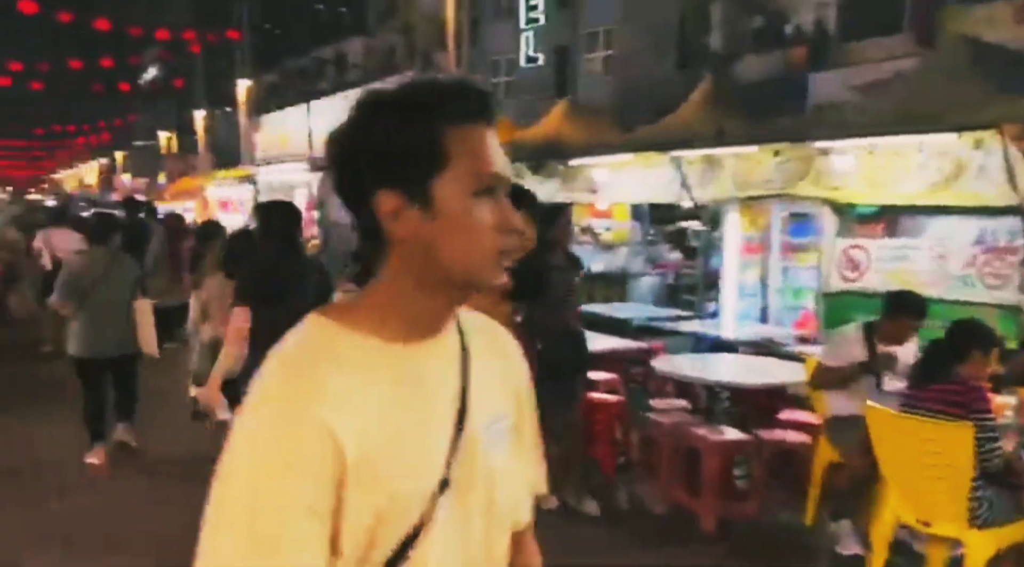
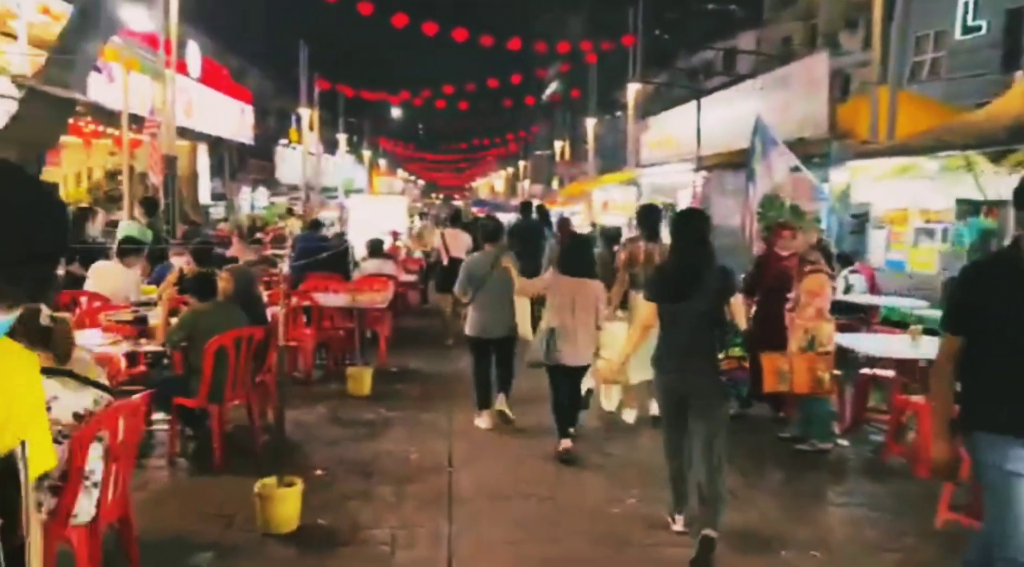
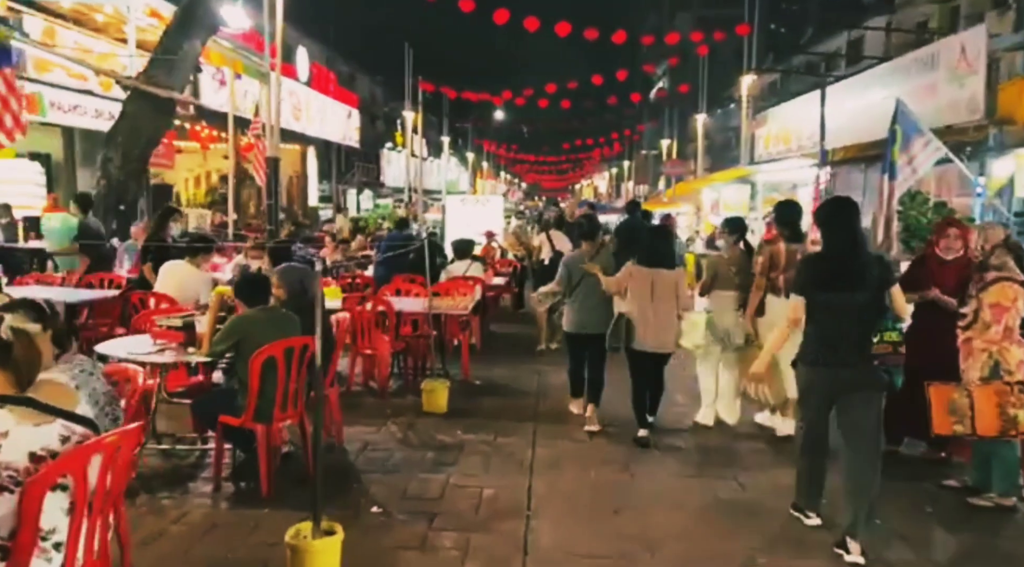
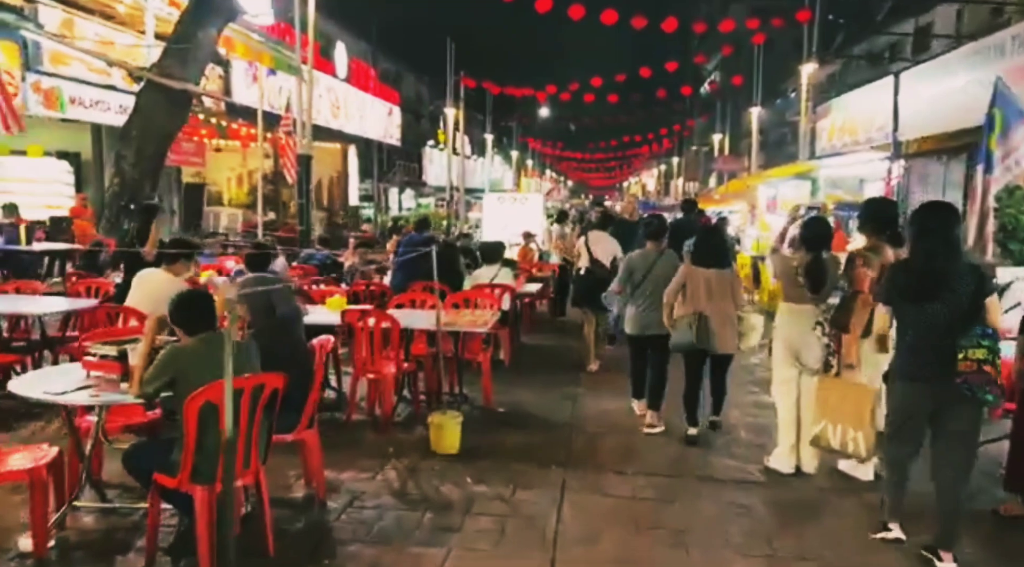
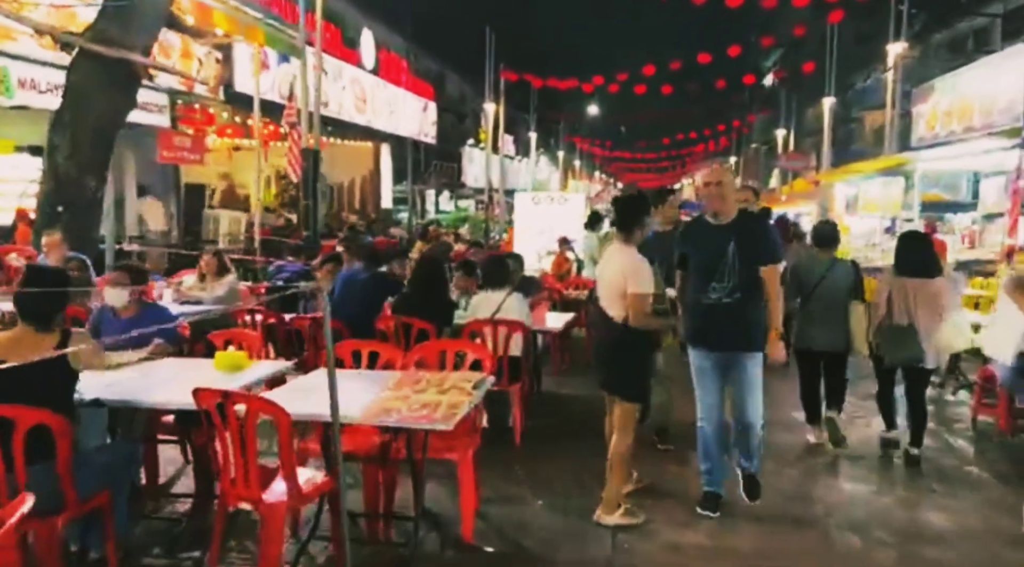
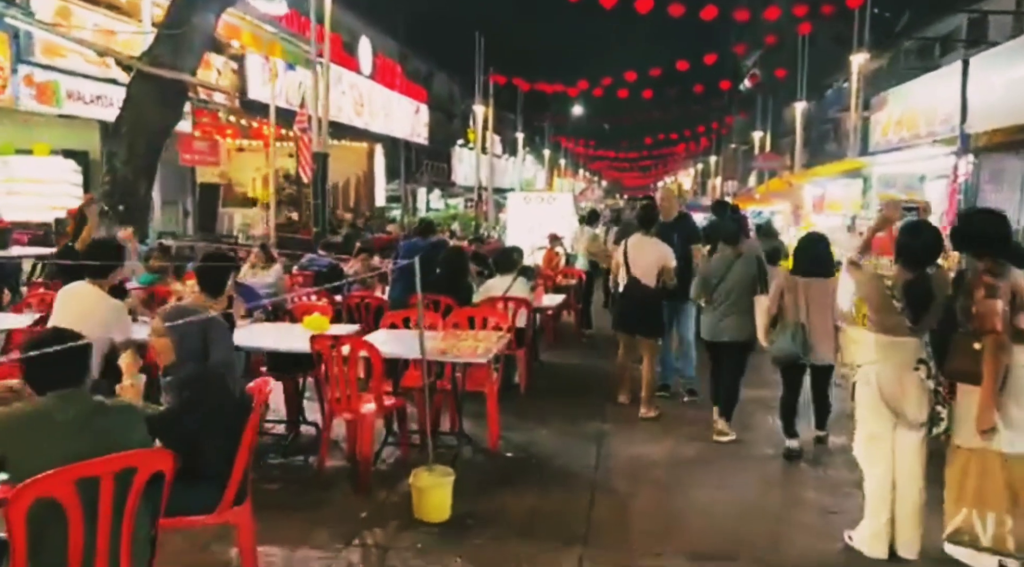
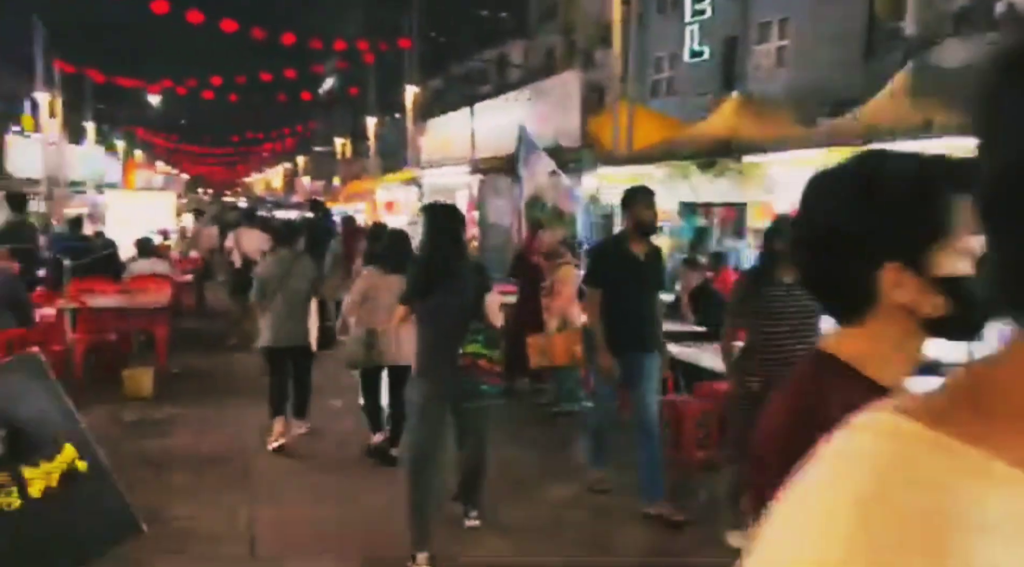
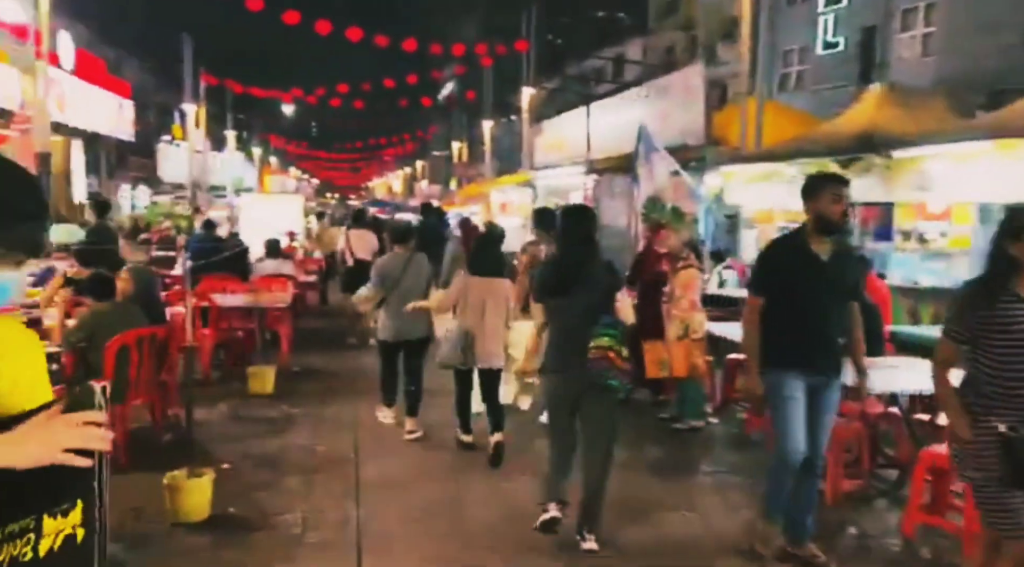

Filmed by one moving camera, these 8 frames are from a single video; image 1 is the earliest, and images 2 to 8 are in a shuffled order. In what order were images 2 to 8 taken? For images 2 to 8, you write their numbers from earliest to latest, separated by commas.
7, 8, 2, 3, 4, 6, 5
